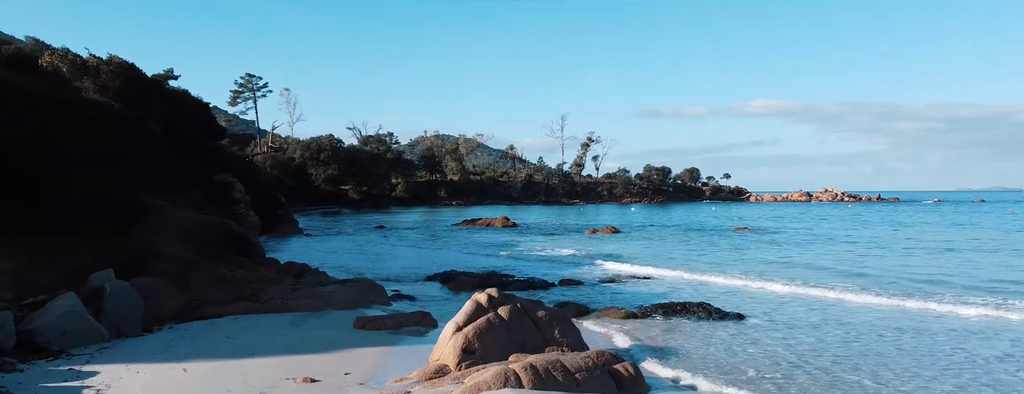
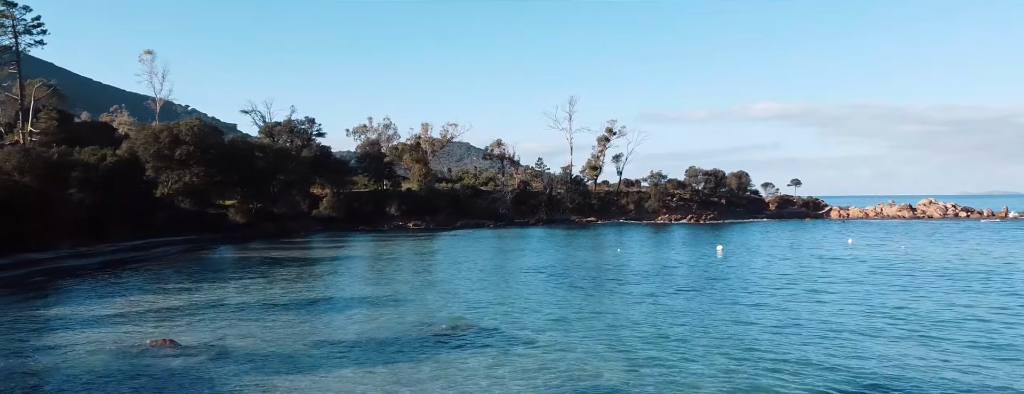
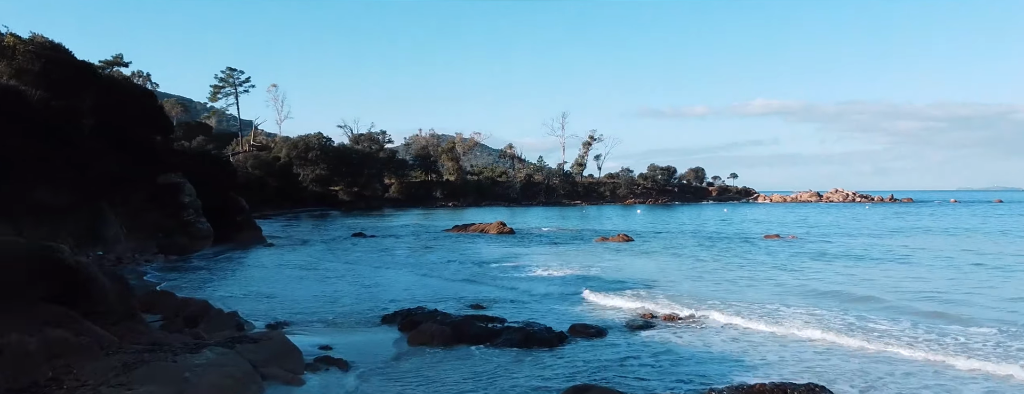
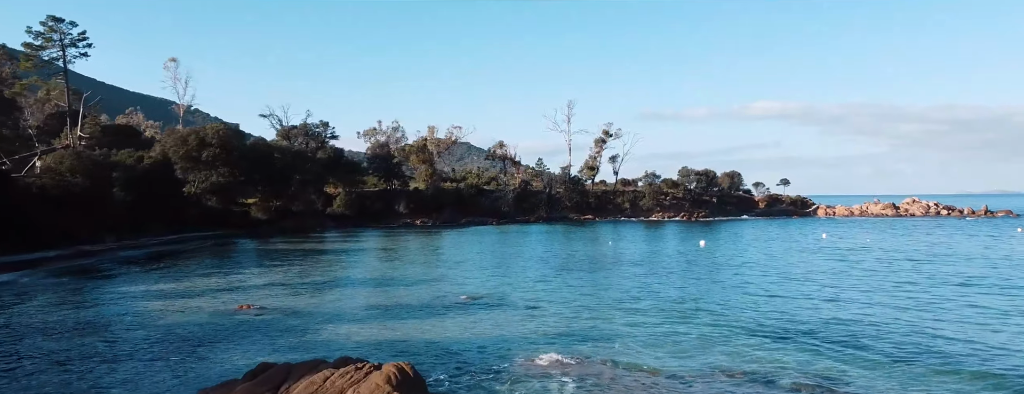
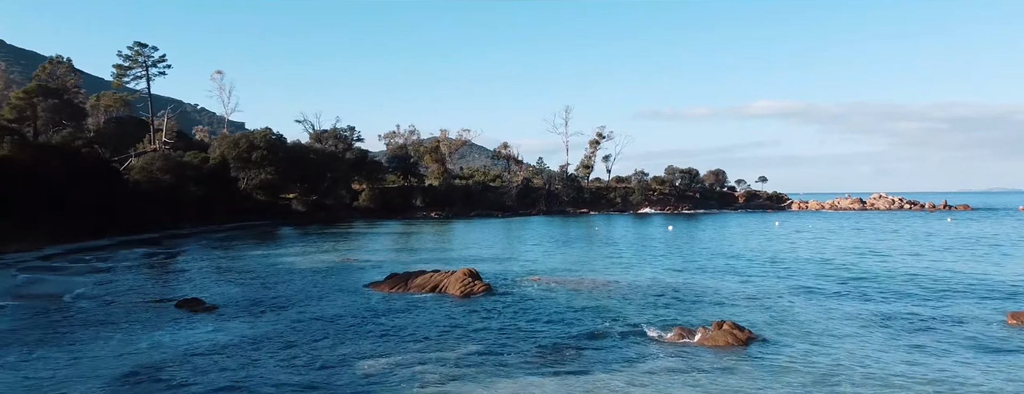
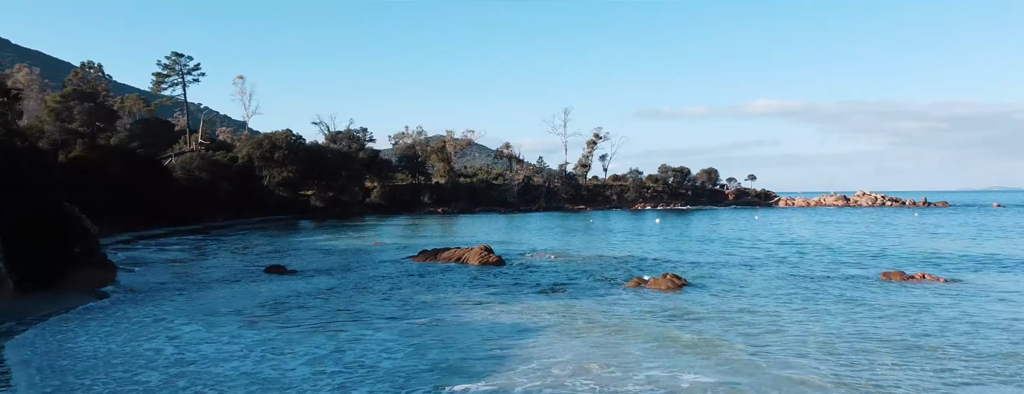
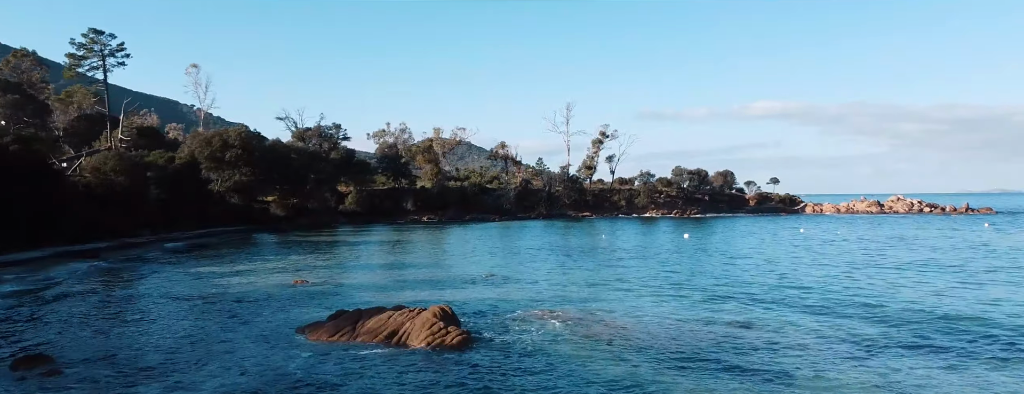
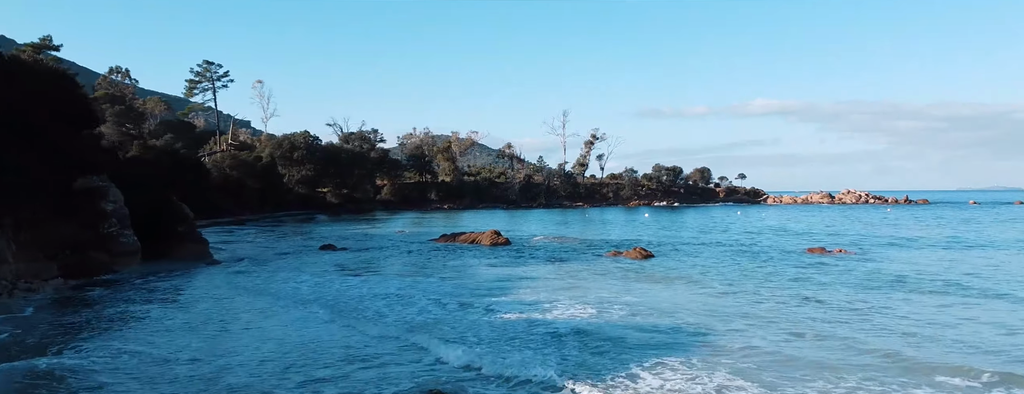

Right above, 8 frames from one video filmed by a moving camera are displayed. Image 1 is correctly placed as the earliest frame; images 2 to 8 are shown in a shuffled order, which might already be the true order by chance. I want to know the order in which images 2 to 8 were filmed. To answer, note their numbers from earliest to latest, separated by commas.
3, 8, 6, 5, 7, 4, 2
